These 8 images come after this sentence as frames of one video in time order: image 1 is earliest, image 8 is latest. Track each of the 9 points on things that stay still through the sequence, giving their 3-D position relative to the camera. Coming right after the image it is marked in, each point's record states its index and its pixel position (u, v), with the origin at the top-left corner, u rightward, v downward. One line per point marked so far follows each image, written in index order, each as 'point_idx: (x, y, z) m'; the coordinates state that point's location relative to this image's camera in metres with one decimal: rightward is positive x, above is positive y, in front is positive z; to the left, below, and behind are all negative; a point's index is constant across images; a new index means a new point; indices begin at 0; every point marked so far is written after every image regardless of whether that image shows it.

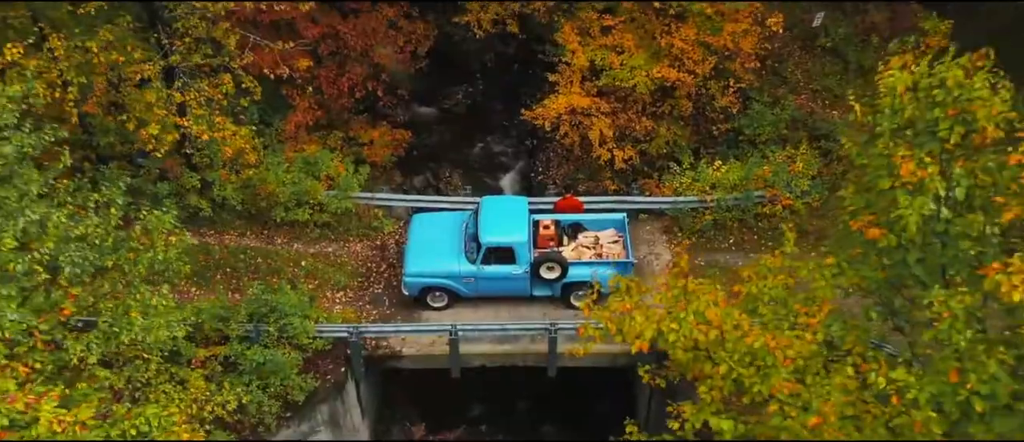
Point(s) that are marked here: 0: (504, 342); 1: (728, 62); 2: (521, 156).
0: (-0.2, -1.8, +12.6) m
1: (+4.2, +3.0, +15.7) m
2: (+0.2, +1.5, +18.9) m
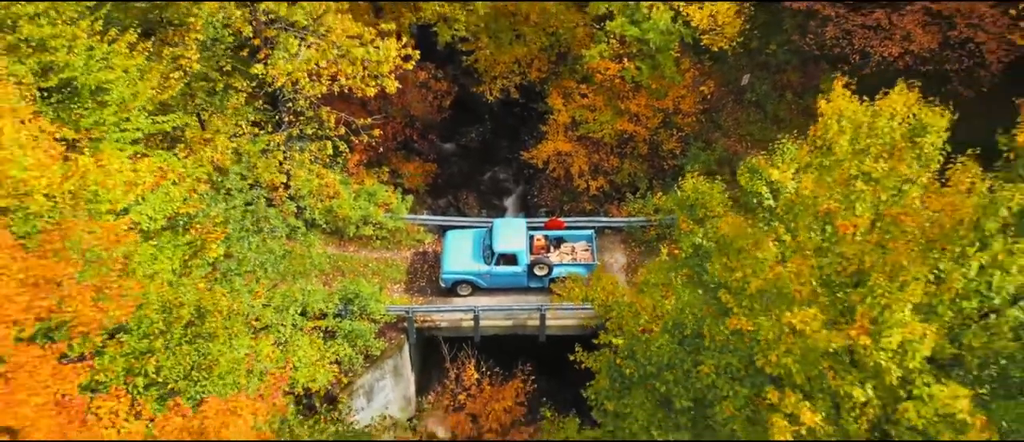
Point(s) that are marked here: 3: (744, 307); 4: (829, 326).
0: (-0.1, -2.2, +18.7) m
1: (+4.2, +2.7, +21.8) m
2: (+0.2, +1.1, +25.0) m
3: (+2.2, -0.8, +8.2) m
4: (+2.8, -1.0, +7.3) m
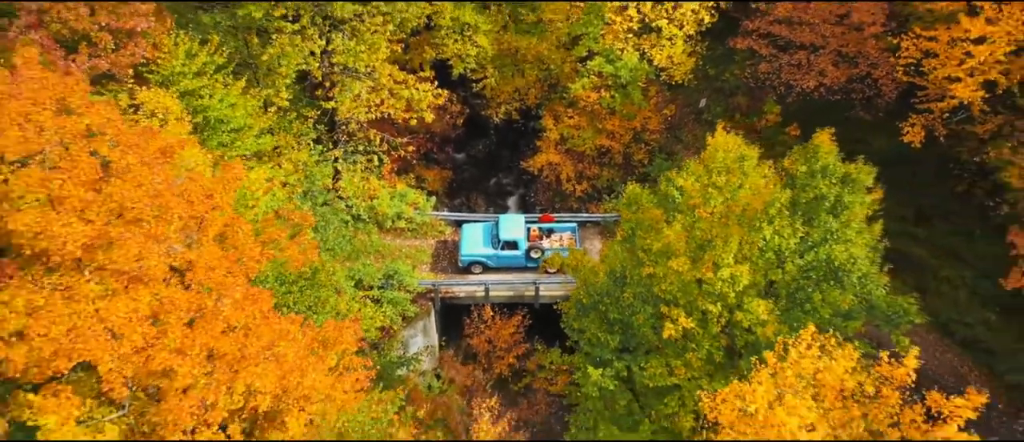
0: (0.0, -2.0, +24.5) m
1: (+4.3, +2.8, +27.6) m
2: (+0.3, +1.2, +30.7) m
3: (+2.3, -0.6, +13.9) m
4: (+2.8, -0.8, +13.1) m
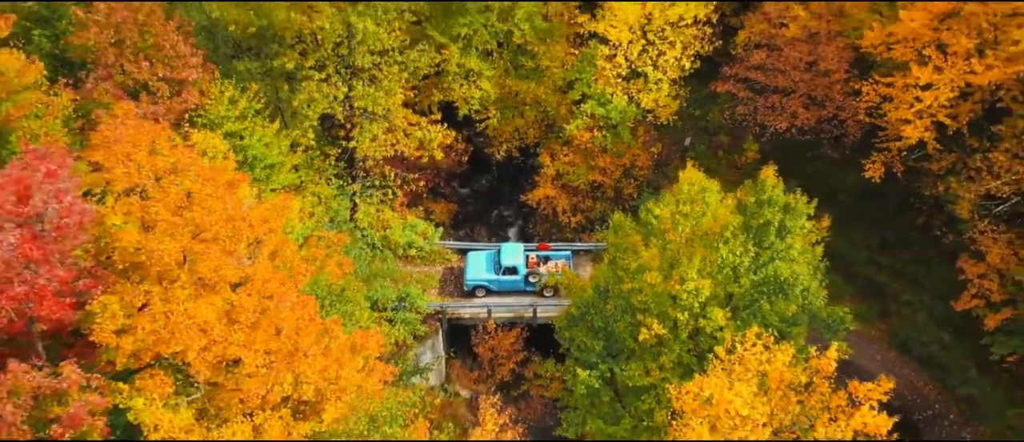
0: (0.0, -2.9, +27.0) m
1: (+4.3, +1.8, +30.3) m
2: (+0.3, +0.1, +33.4) m
3: (+2.3, -1.1, +16.5) m
4: (+2.8, -1.2, +15.7) m
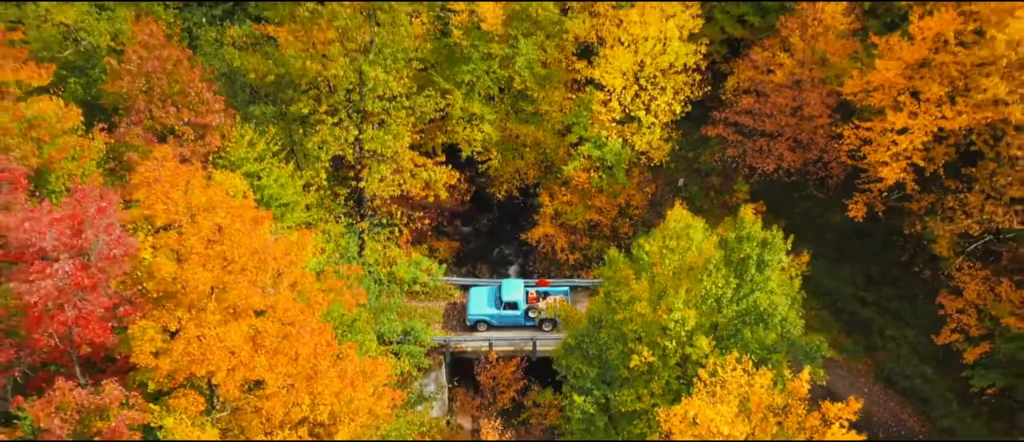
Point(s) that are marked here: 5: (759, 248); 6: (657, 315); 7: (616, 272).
0: (0.0, -4.1, +28.1) m
1: (+4.3, +0.4, +31.7) m
2: (+0.3, -1.4, +34.7) m
3: (+2.3, -1.8, +17.8) m
4: (+2.8, -1.9, +16.9) m
5: (+5.0, -0.5, +17.0) m
6: (+2.9, -1.9, +16.9) m
7: (+2.3, -1.1, +18.4) m
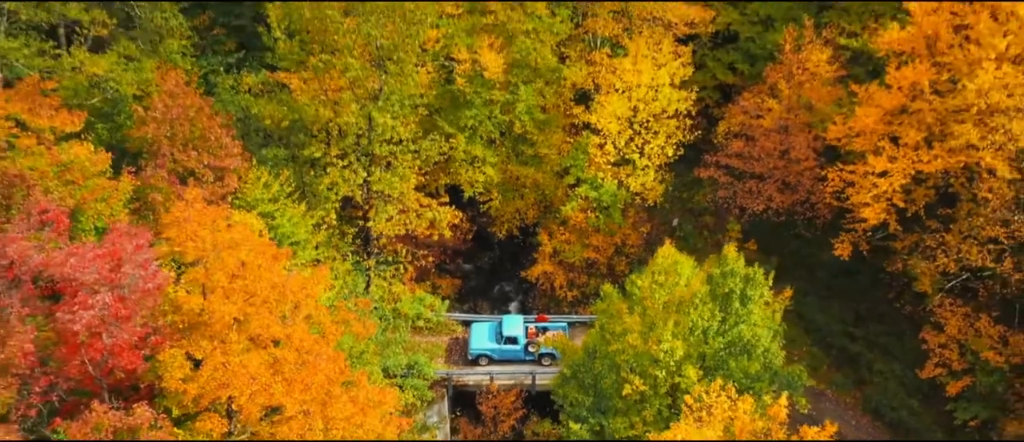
0: (0.0, -5.5, +29.2) m
1: (+4.3, -1.1, +33.0) m
2: (+0.3, -3.1, +35.9) m
3: (+2.3, -2.6, +18.9) m
4: (+2.8, -2.7, +18.1) m
5: (+5.0, -1.3, +18.2) m
6: (+2.9, -2.7, +18.0) m
7: (+2.3, -2.0, +19.6) m
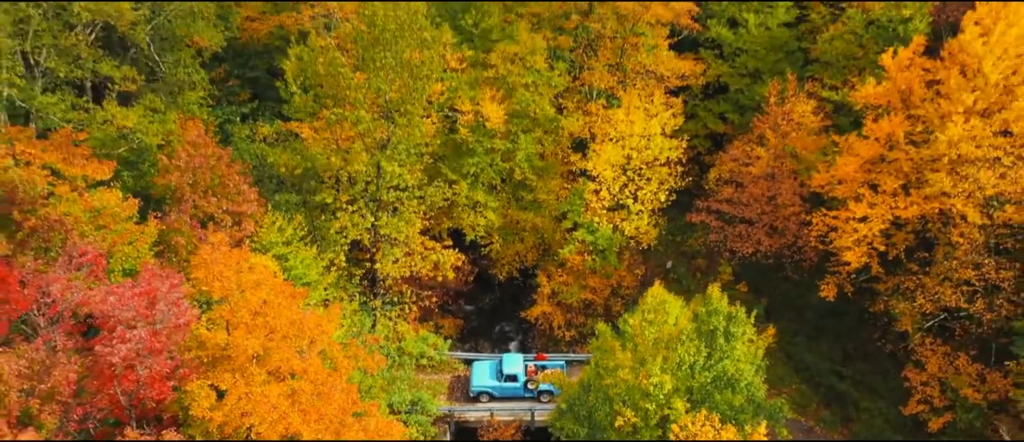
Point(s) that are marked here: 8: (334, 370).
0: (0.0, -7.0, +30.3) m
1: (+4.3, -2.8, +34.3) m
2: (+0.3, -4.9, +37.1) m
3: (+2.3, -3.6, +20.2) m
4: (+2.8, -3.7, +19.4) m
5: (+5.0, -2.3, +19.6) m
6: (+2.9, -3.6, +19.3) m
7: (+2.3, -3.0, +20.9) m
8: (-4.0, -3.3, +18.9) m
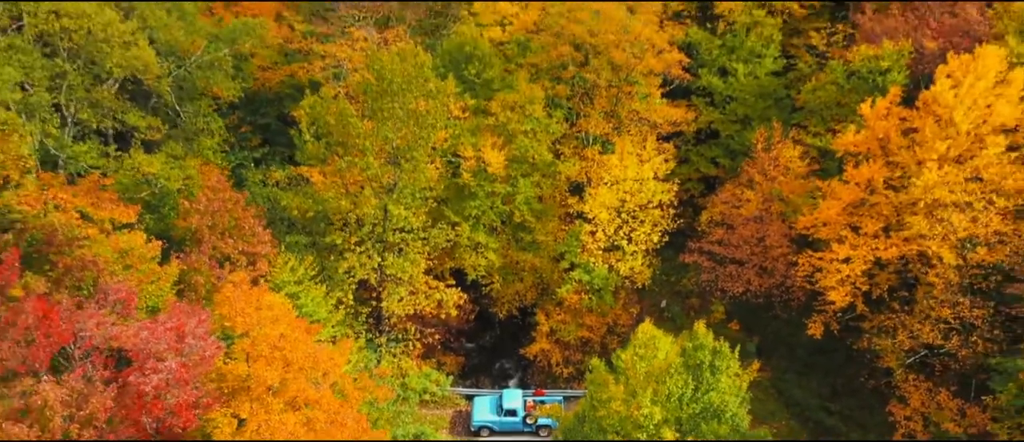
0: (0.0, -8.5, +31.4) m
1: (+4.3, -4.5, +35.6) m
2: (+0.3, -6.8, +38.3) m
3: (+2.3, -4.7, +21.4) m
4: (+2.8, -4.7, +20.6) m
5: (+5.0, -3.3, +20.9) m
6: (+2.9, -4.6, +20.6) m
7: (+2.3, -4.1, +22.1) m
8: (-4.0, -4.3, +20.2) m
